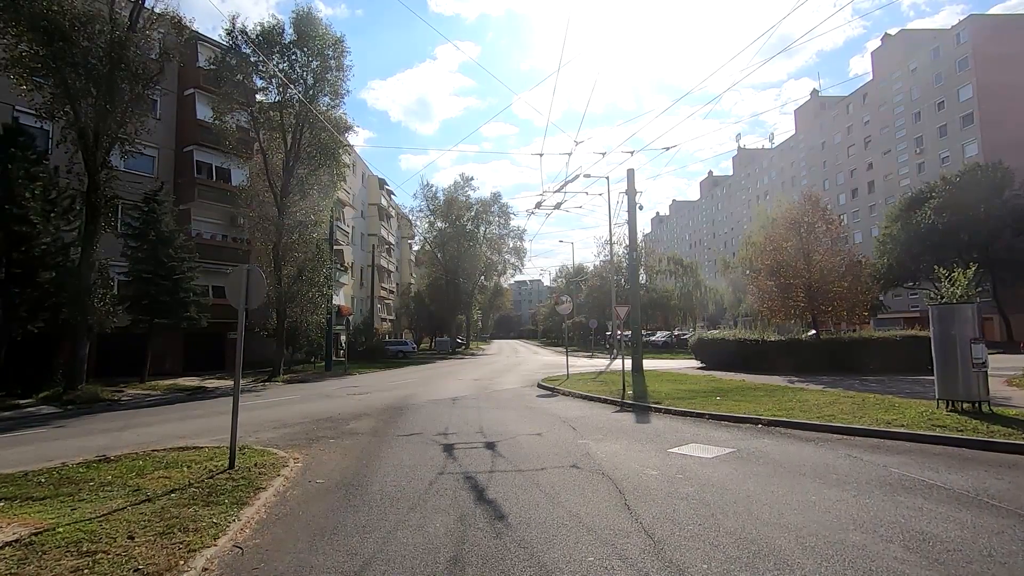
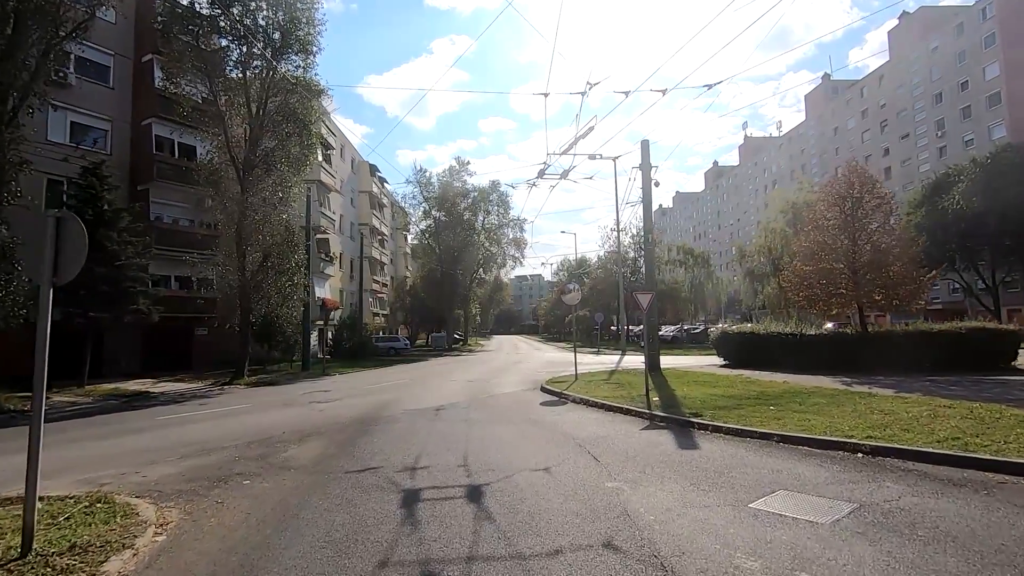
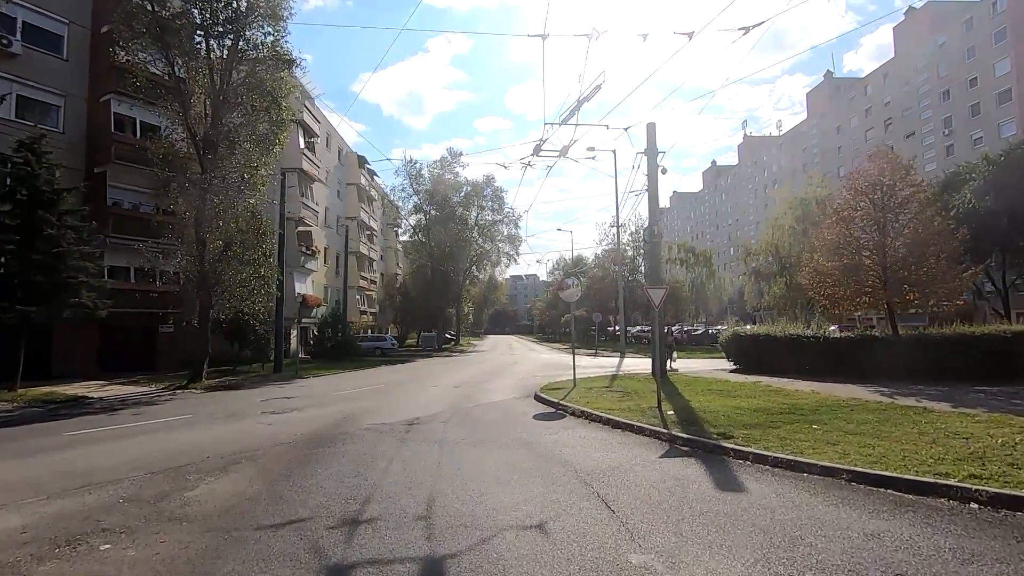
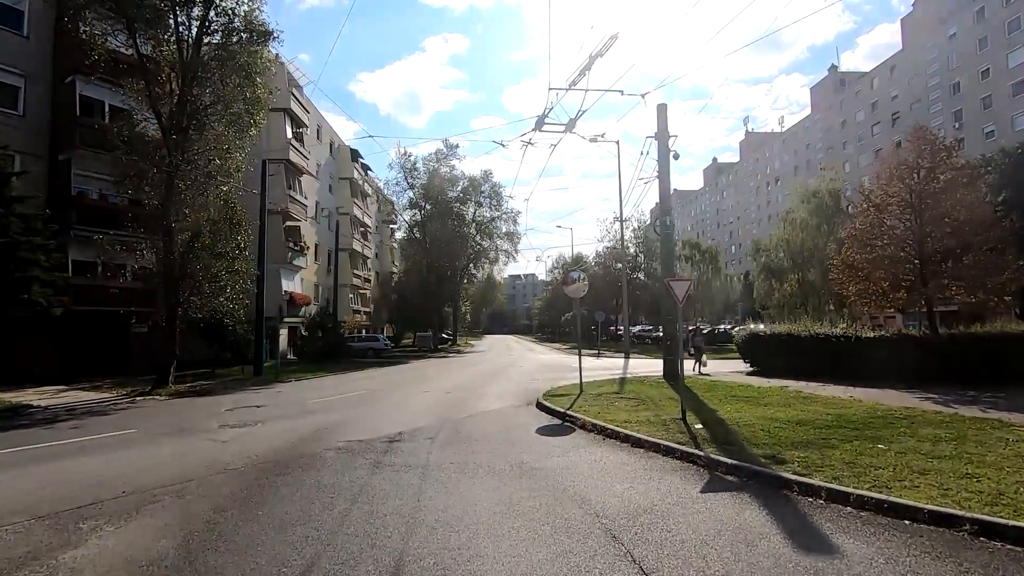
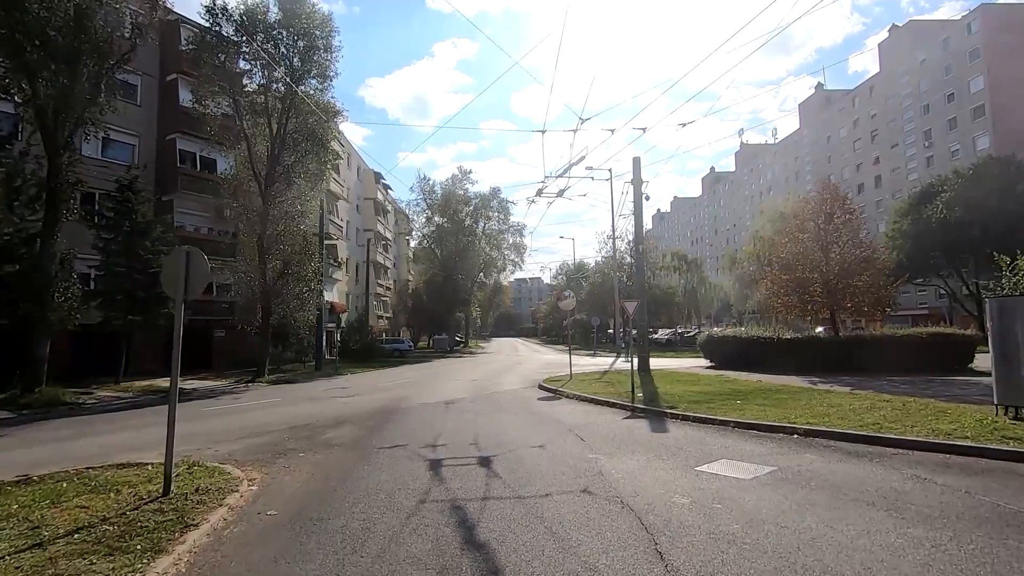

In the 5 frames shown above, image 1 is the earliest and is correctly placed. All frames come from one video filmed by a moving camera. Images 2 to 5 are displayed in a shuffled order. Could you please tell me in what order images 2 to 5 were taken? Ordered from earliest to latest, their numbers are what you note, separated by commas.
5, 2, 3, 4
